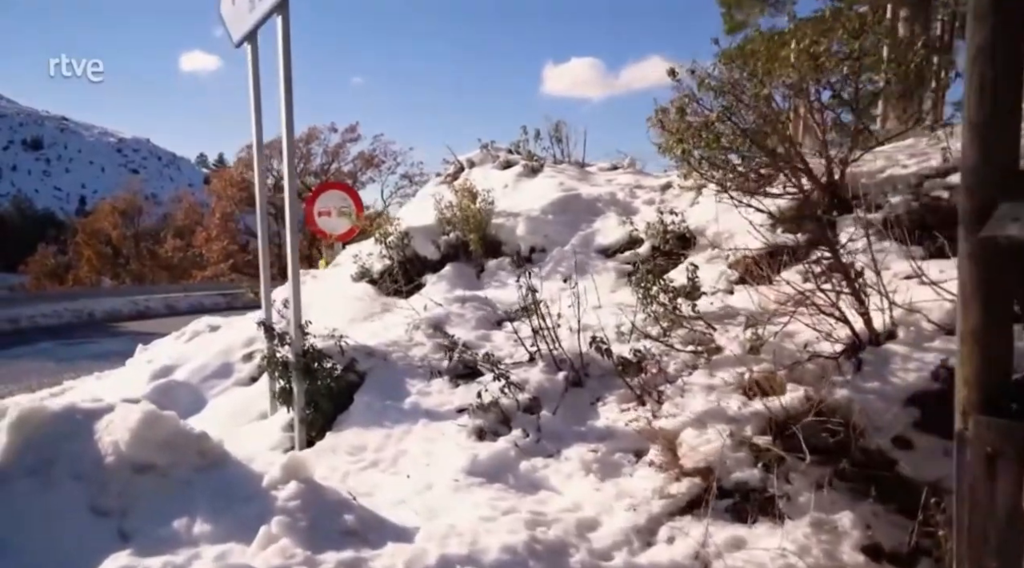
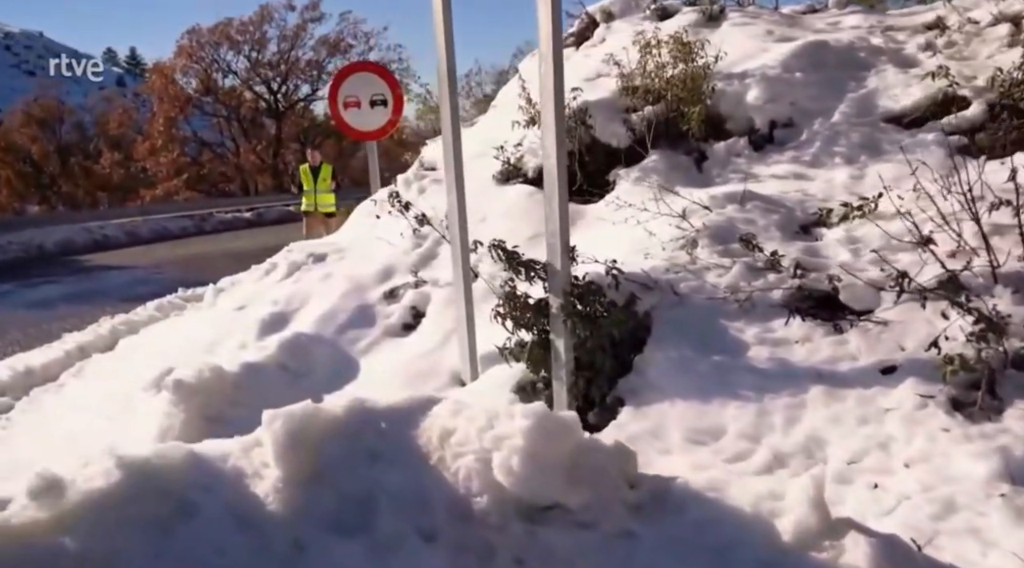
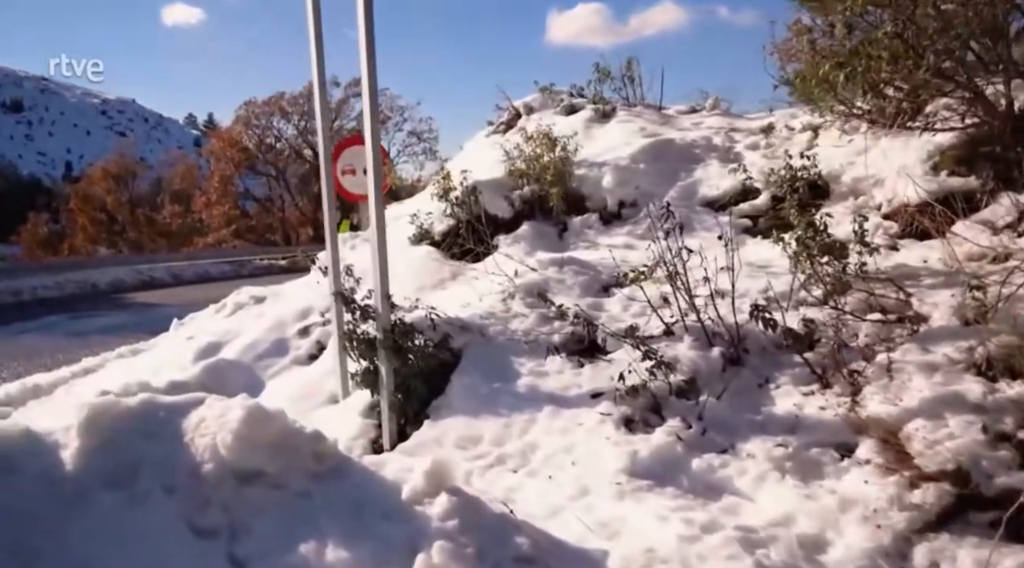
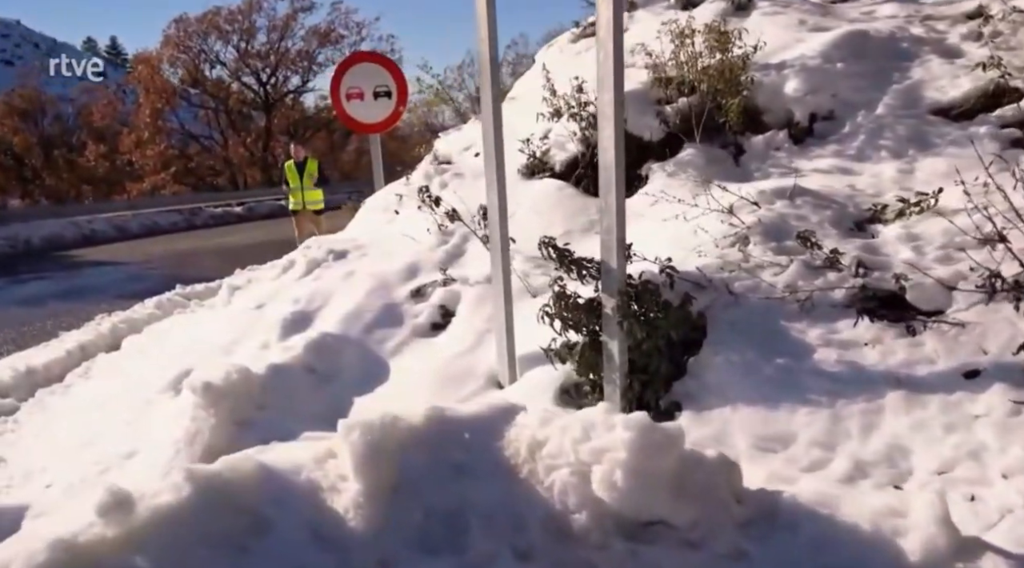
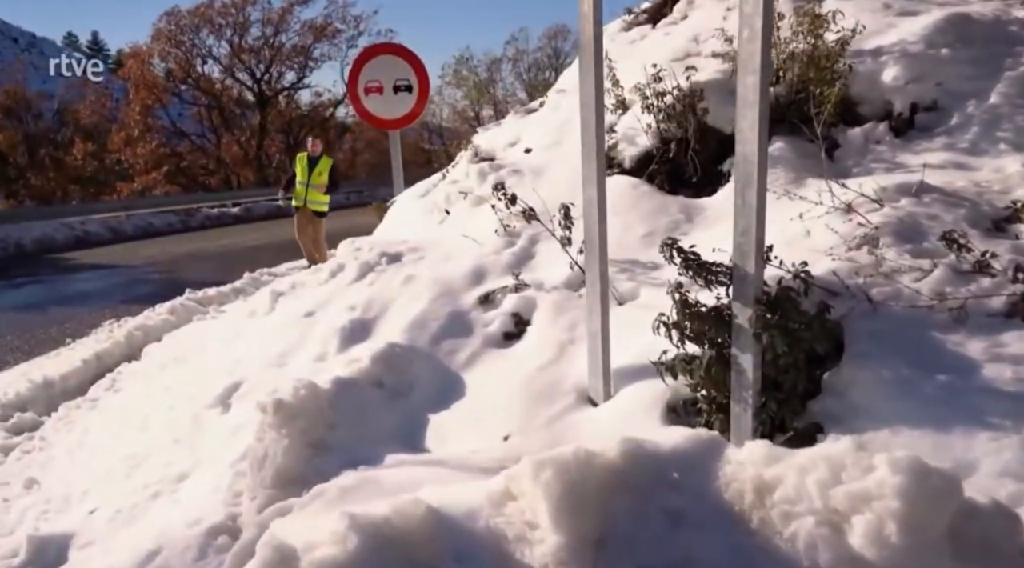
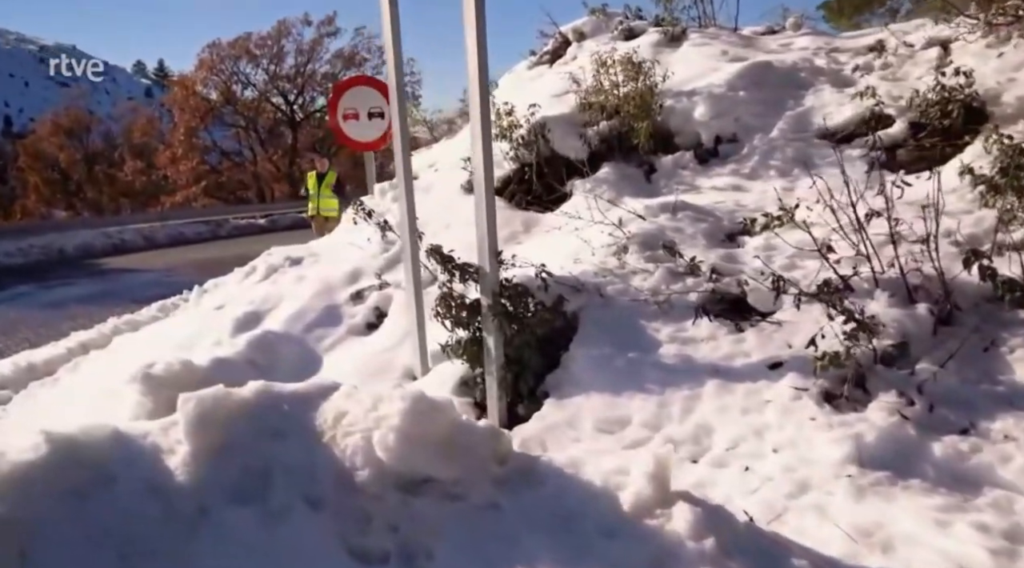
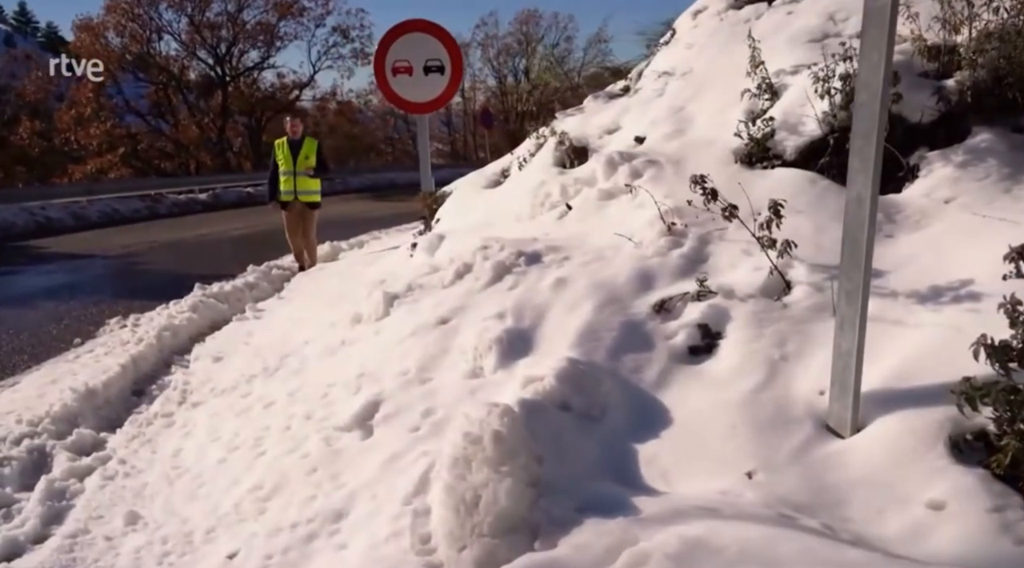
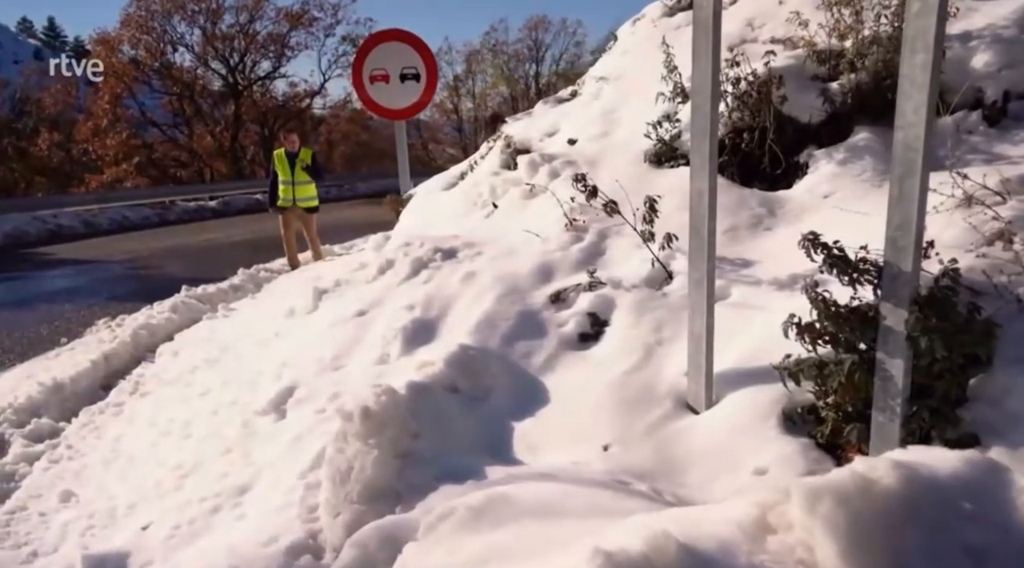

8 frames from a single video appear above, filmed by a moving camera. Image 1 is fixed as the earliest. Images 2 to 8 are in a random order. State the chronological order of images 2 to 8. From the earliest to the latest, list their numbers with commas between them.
3, 6, 2, 4, 5, 8, 7
